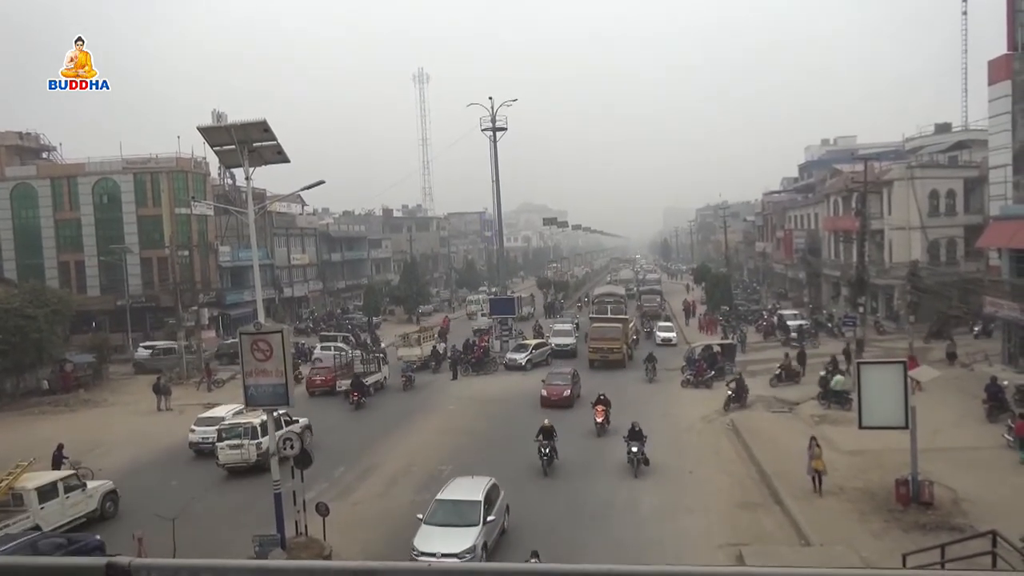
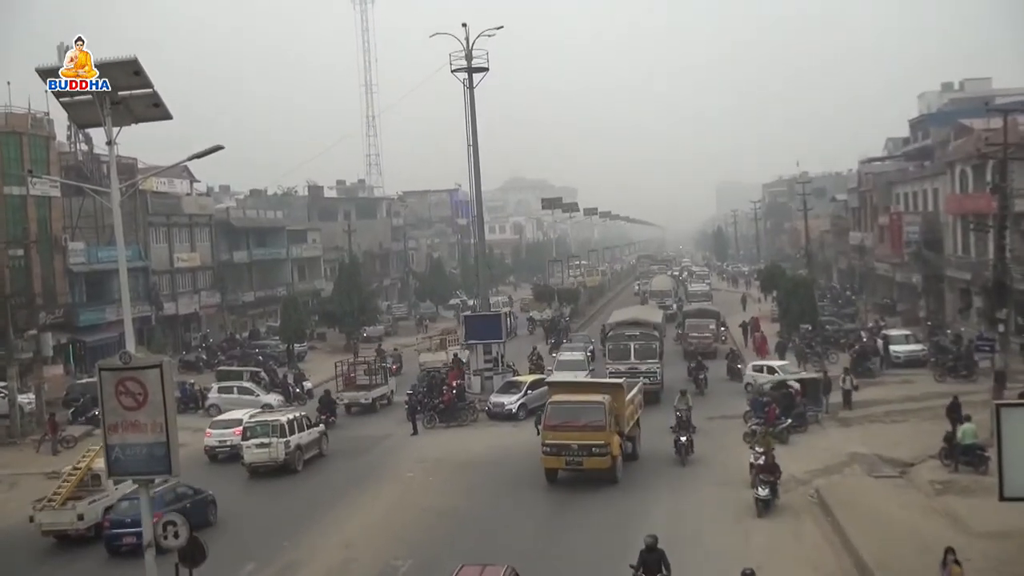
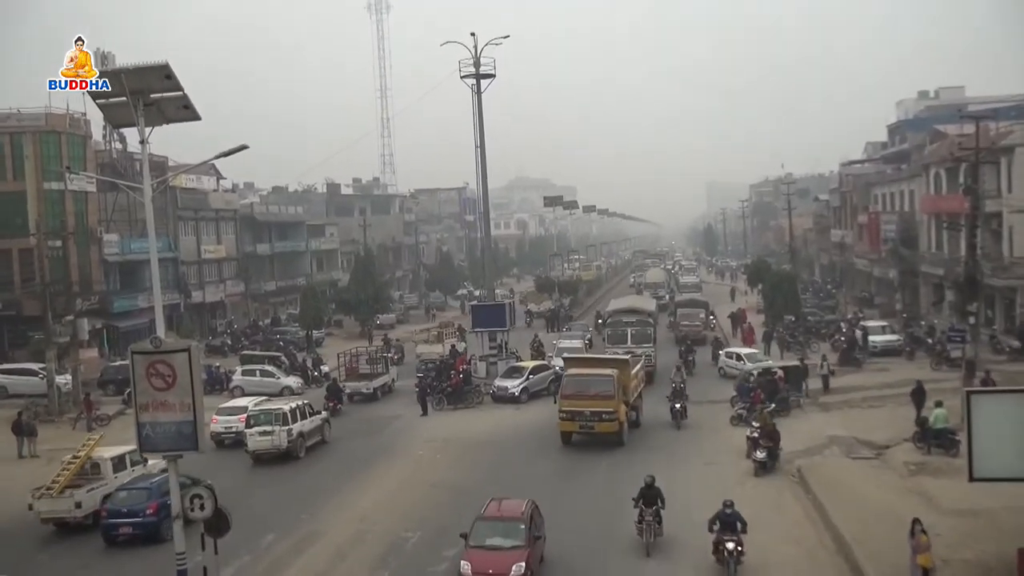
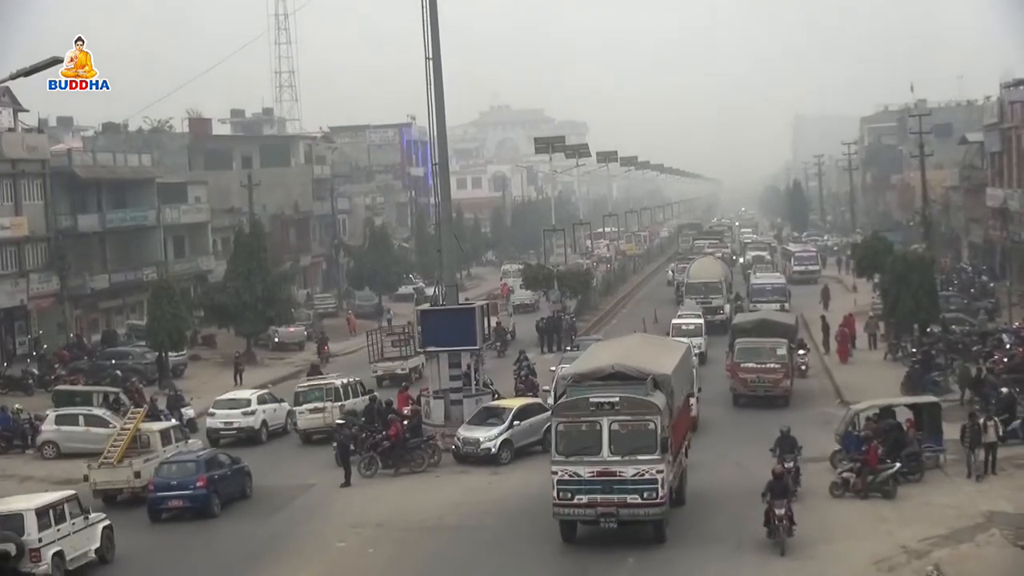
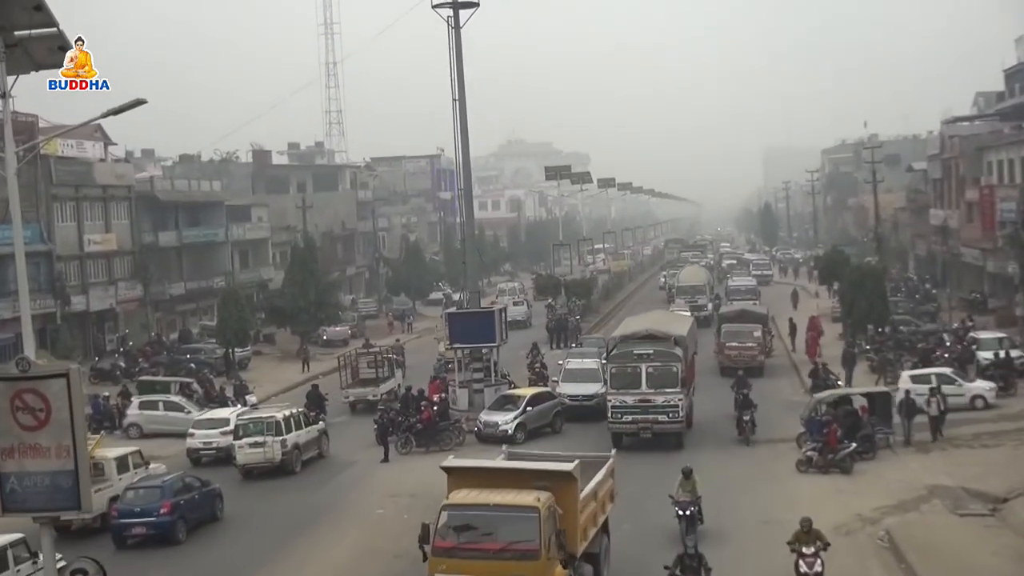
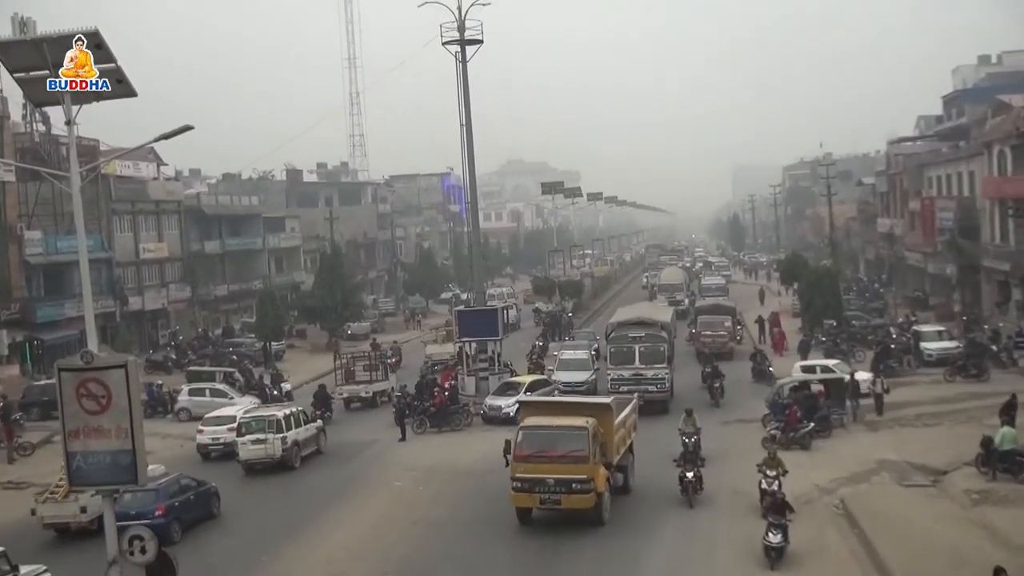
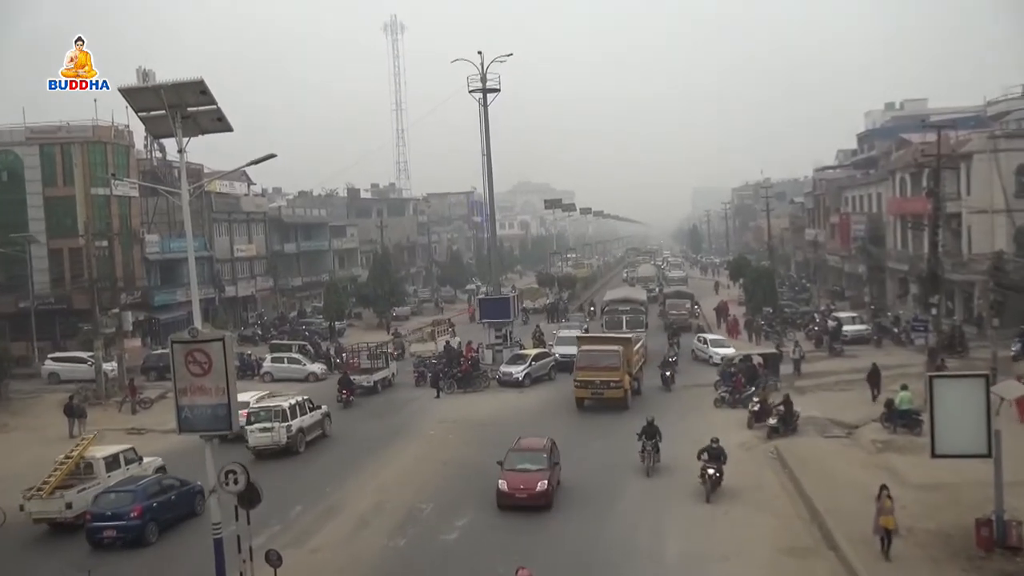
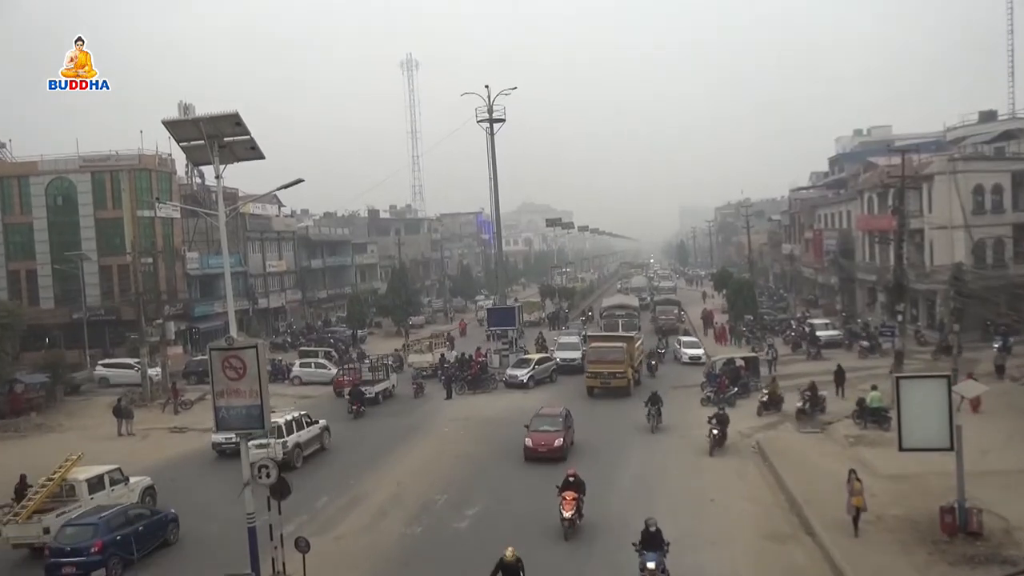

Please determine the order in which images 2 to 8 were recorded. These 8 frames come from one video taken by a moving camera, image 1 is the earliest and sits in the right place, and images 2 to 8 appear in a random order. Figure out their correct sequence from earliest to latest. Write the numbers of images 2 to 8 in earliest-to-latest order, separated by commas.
8, 7, 3, 2, 6, 5, 4
